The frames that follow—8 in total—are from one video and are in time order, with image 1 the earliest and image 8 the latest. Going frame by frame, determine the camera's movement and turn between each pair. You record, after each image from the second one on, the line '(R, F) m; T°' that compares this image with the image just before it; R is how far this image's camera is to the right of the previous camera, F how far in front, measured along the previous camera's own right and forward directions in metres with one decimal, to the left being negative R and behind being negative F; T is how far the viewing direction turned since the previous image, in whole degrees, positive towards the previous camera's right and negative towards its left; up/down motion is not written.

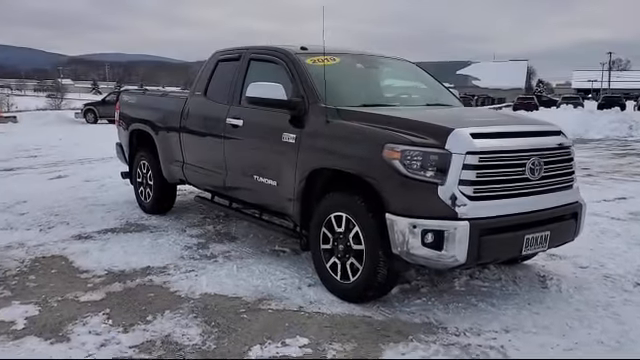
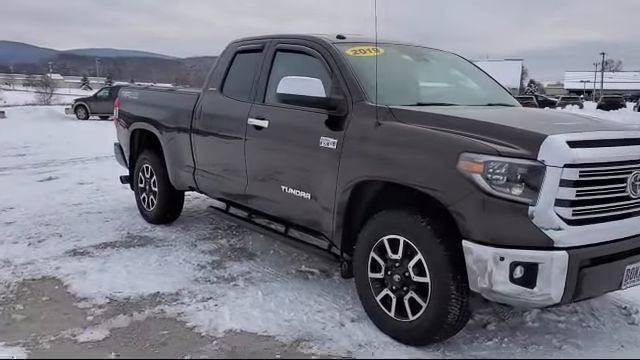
(-0.3, +0.7) m; +1°
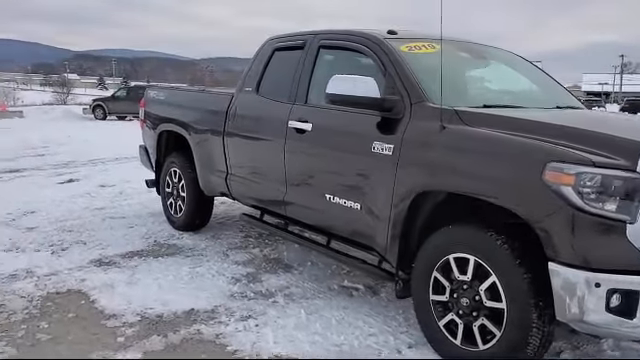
(-0.2, +0.3) m; -1°
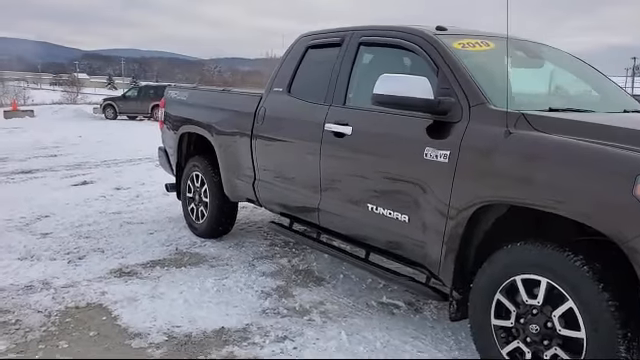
(-0.2, +0.3) m; -1°
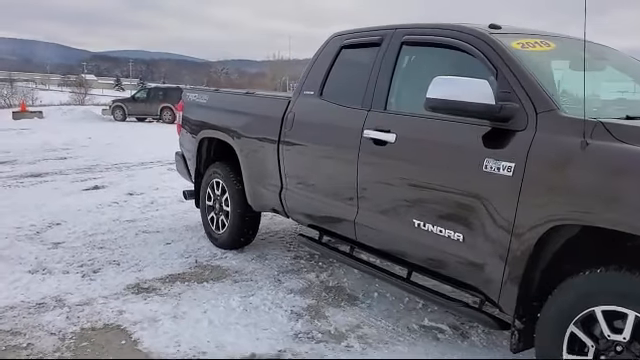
(-0.2, +0.3) m; -1°
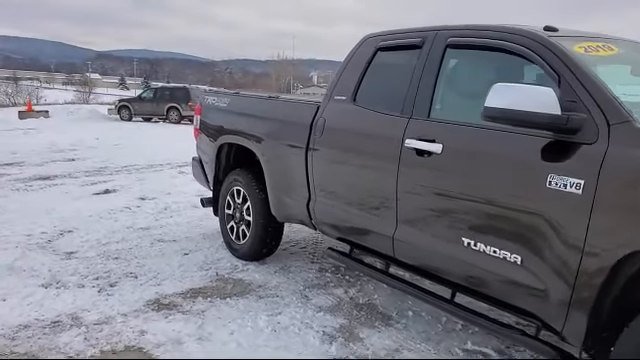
(-0.2, +0.2) m; 0°
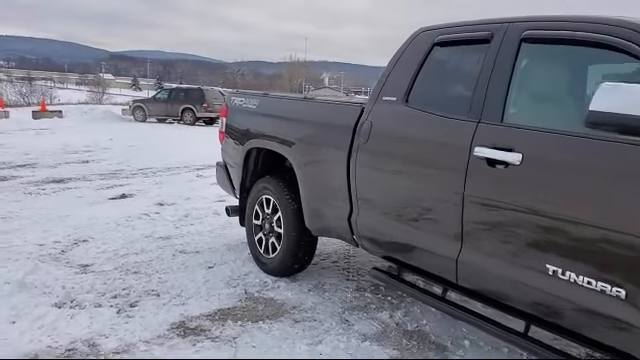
(-0.2, +0.4) m; -1°
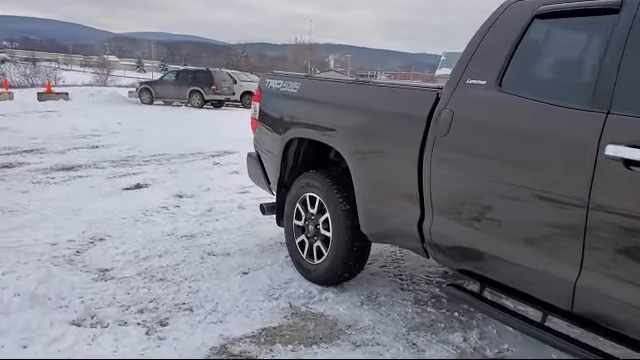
(-0.3, +0.5) m; 0°
